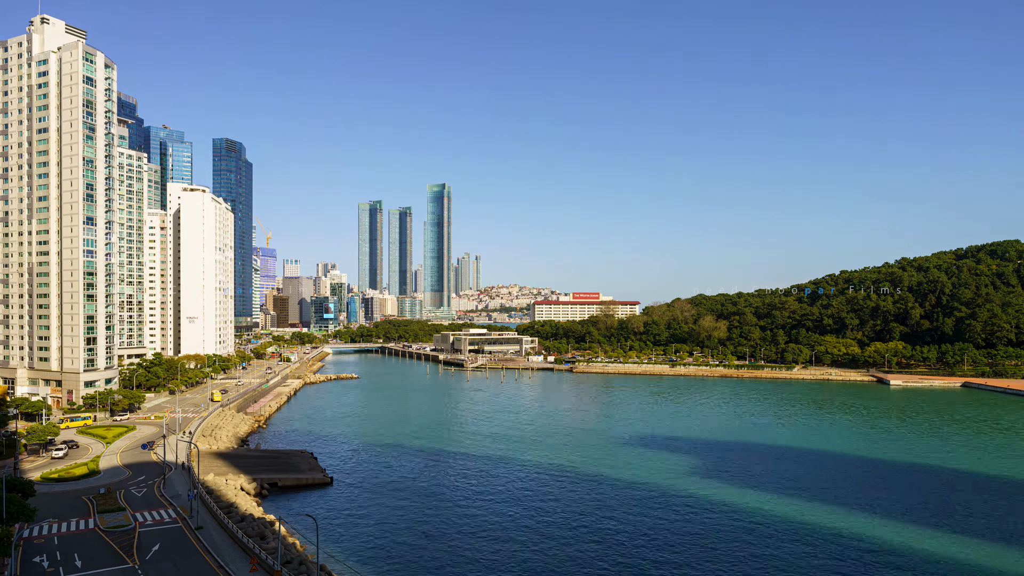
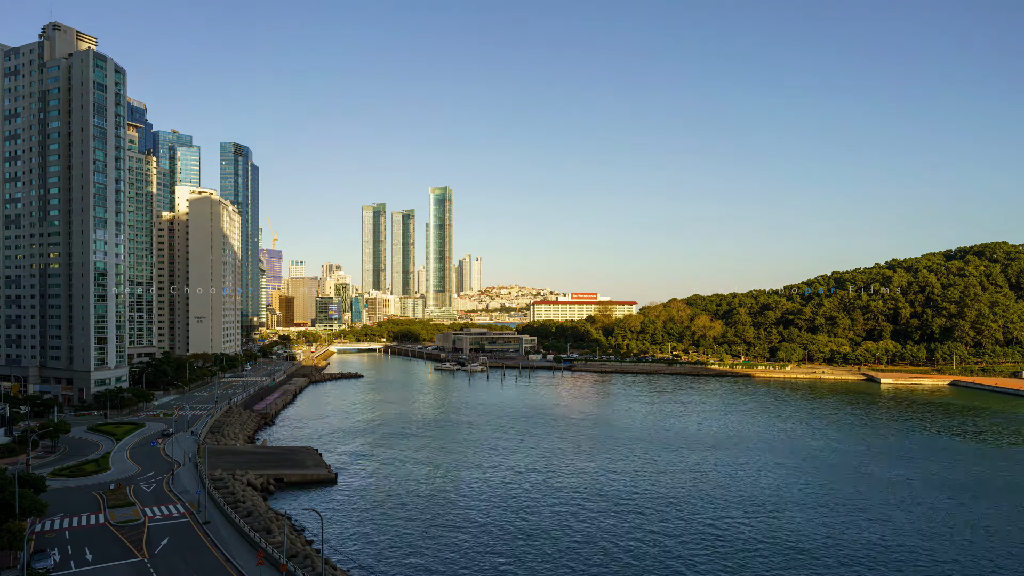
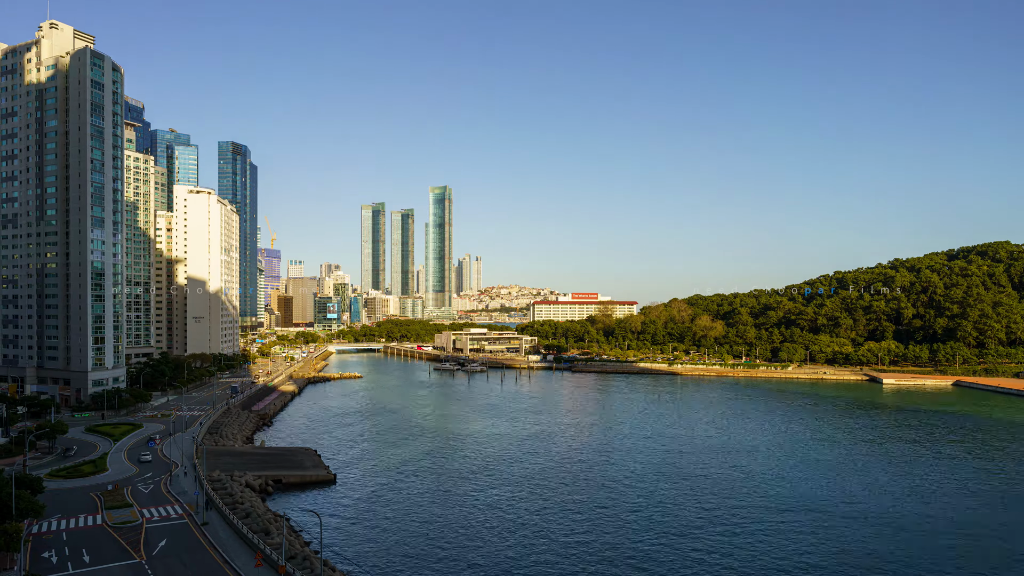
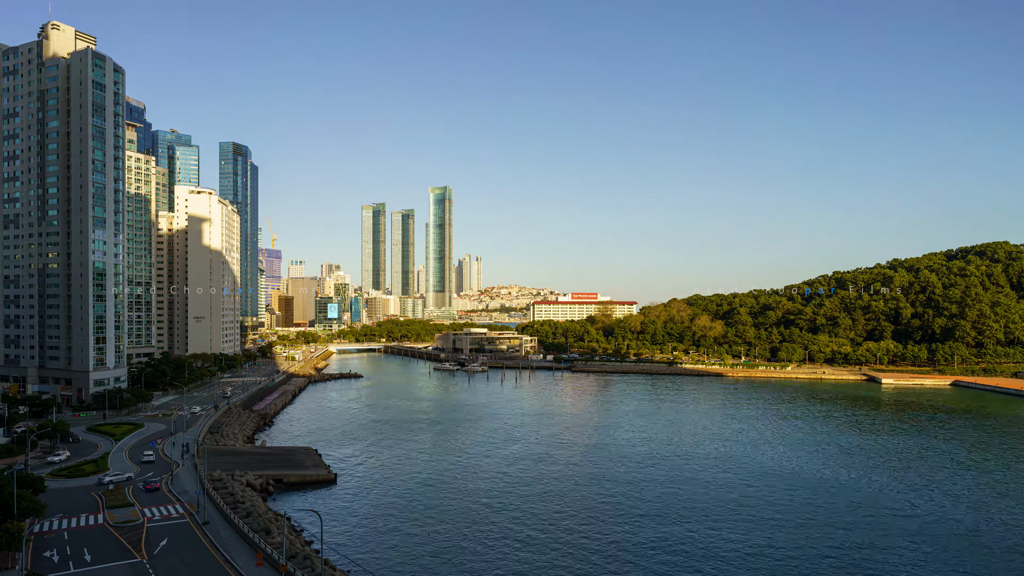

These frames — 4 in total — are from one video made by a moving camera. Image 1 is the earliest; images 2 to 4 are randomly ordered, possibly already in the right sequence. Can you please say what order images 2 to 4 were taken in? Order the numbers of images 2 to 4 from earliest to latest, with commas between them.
3, 4, 2
